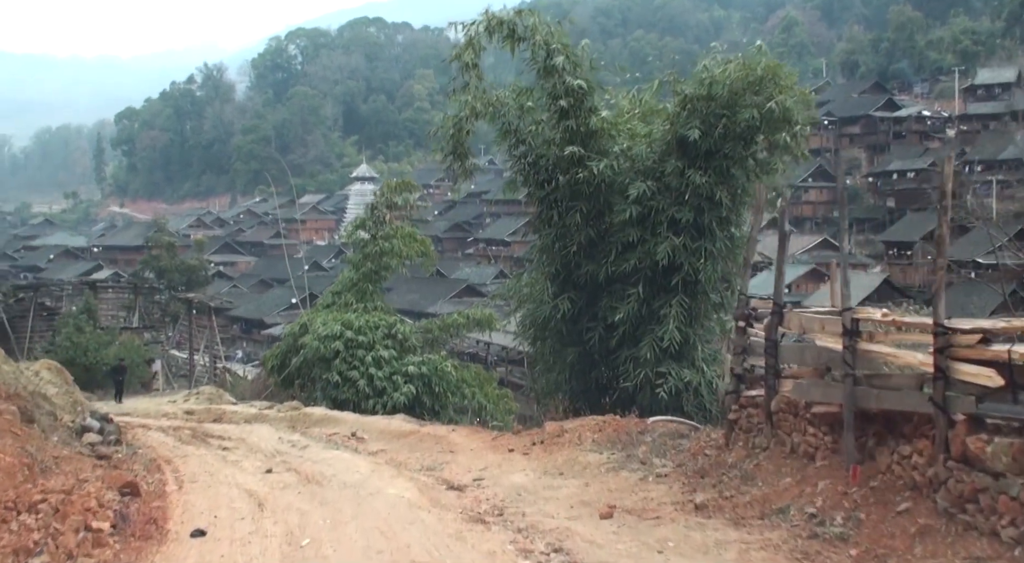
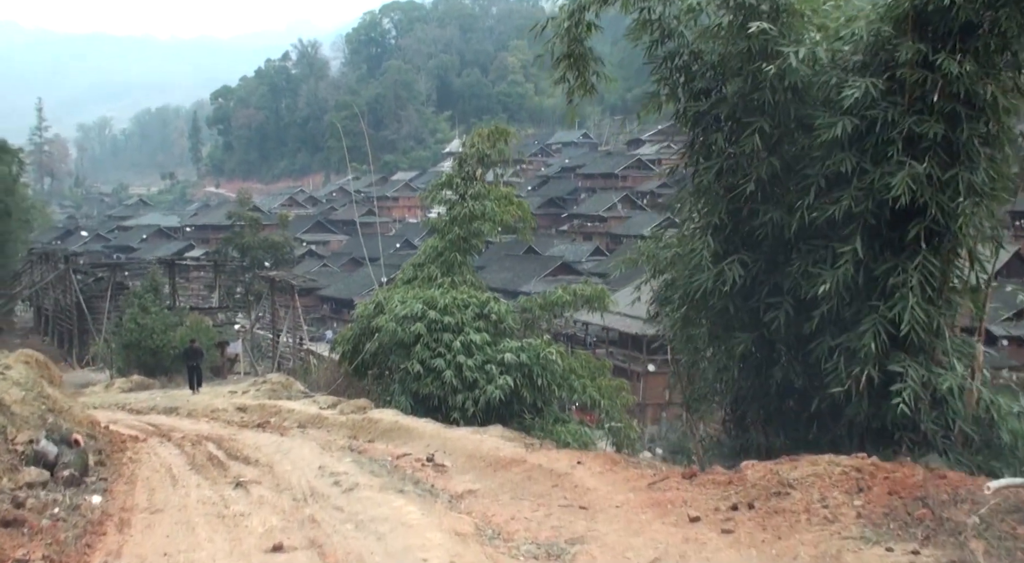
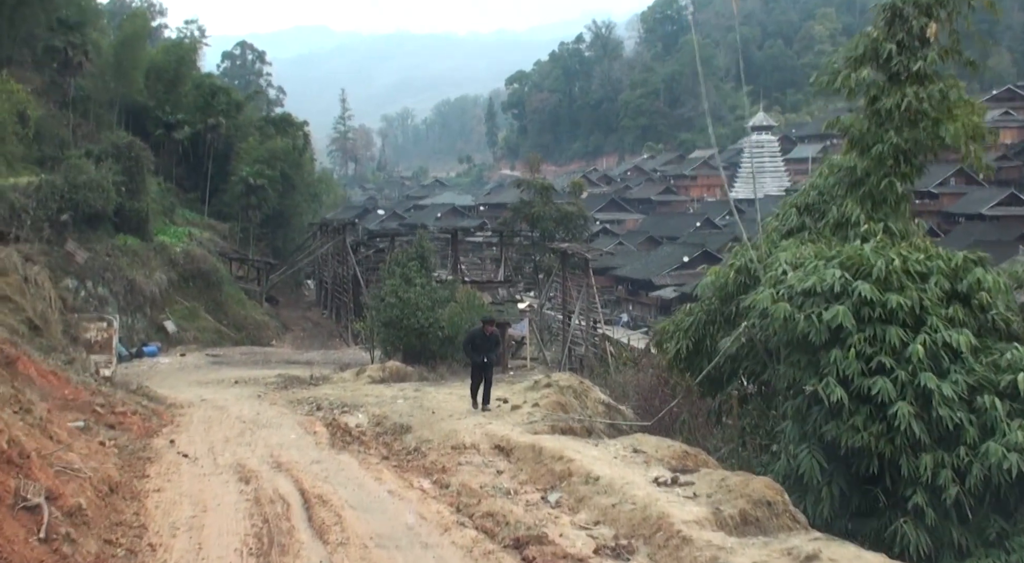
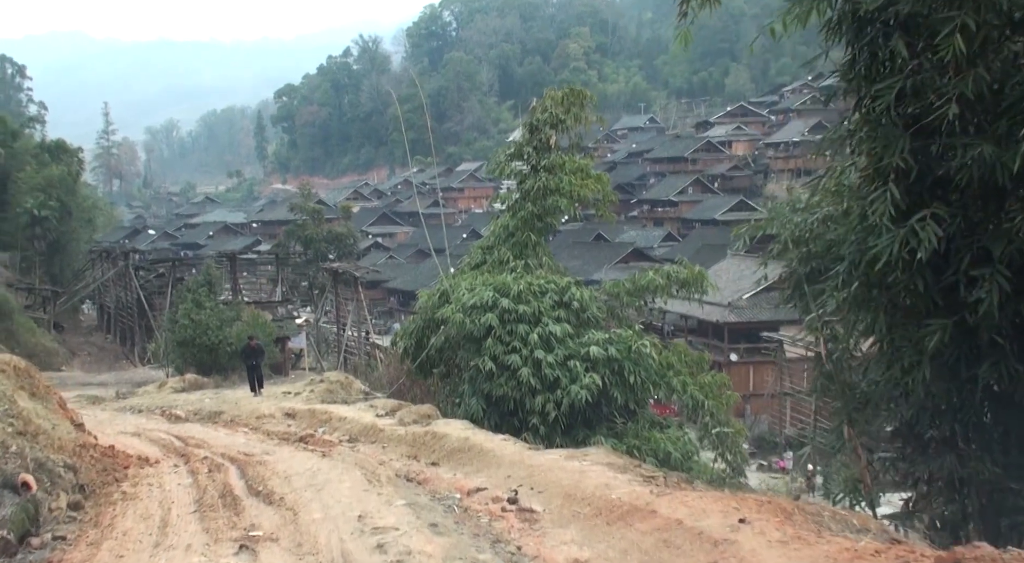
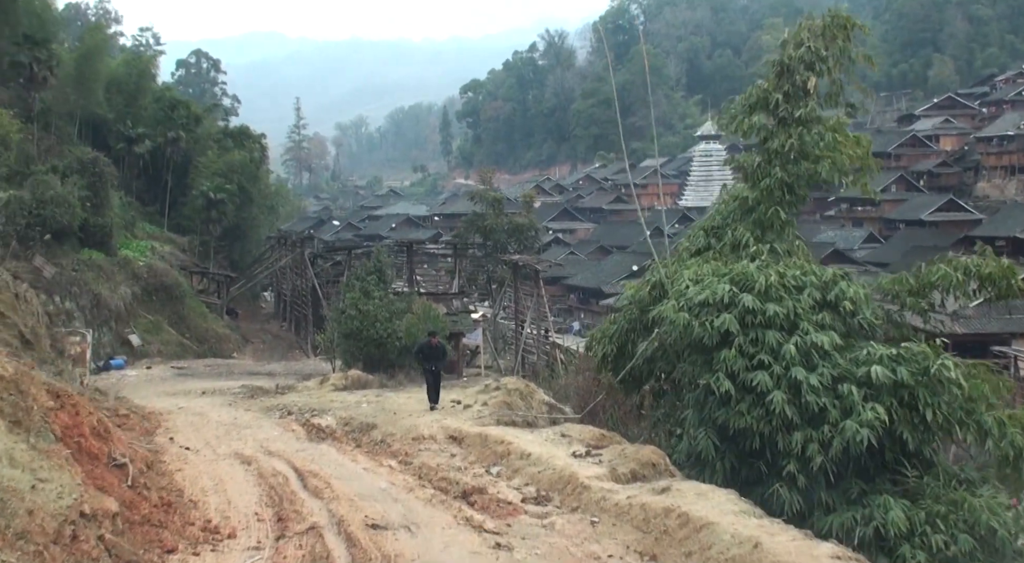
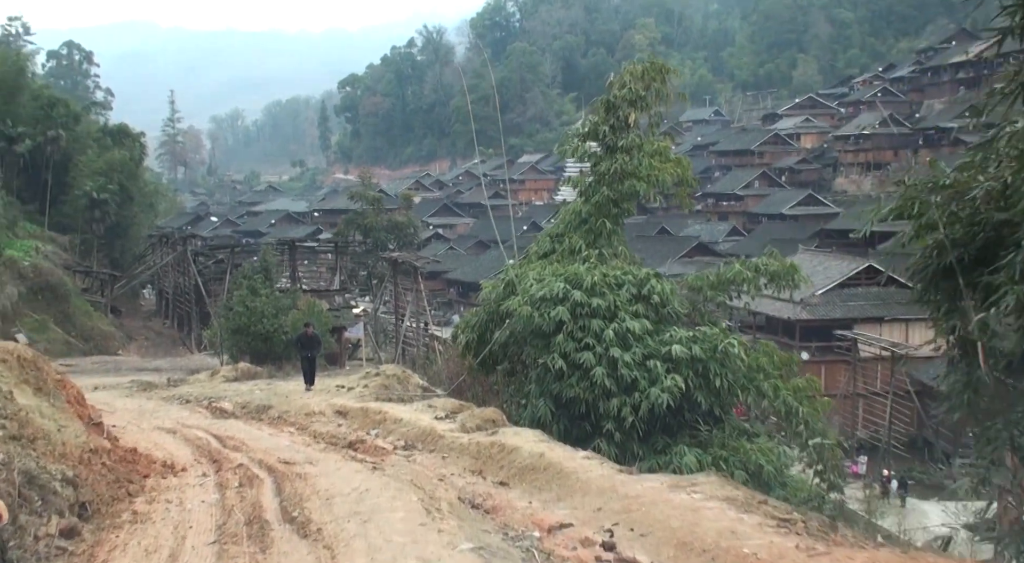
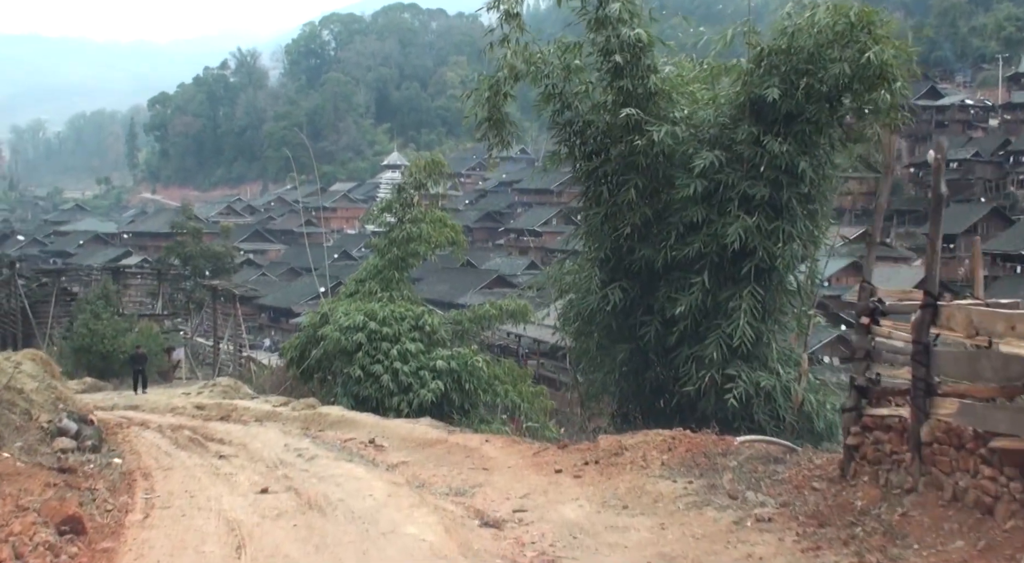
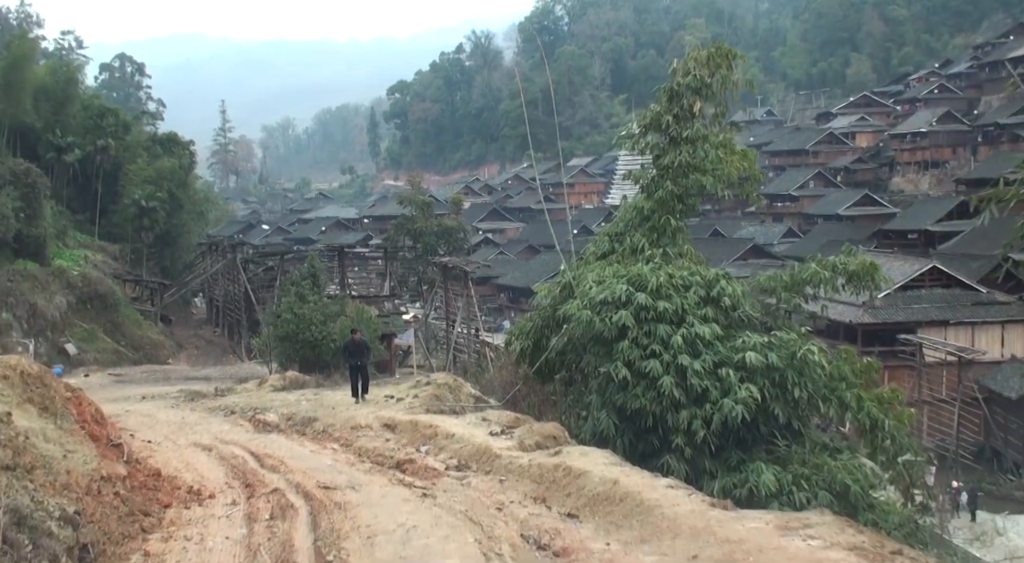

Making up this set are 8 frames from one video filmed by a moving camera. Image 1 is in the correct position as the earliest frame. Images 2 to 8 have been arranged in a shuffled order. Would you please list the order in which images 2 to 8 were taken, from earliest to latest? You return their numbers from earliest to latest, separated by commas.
7, 2, 4, 6, 8, 5, 3
